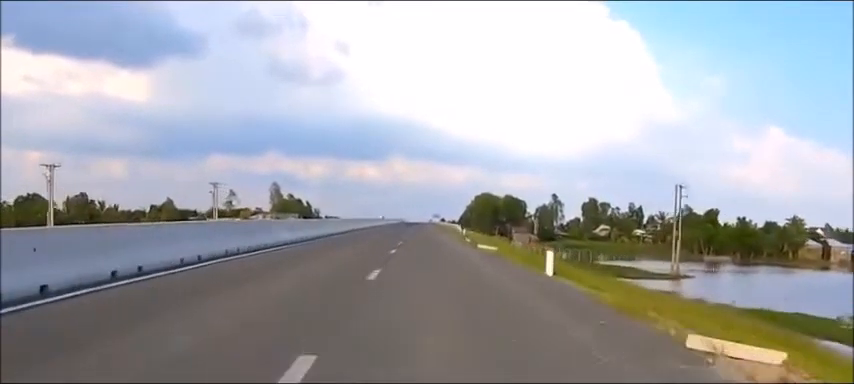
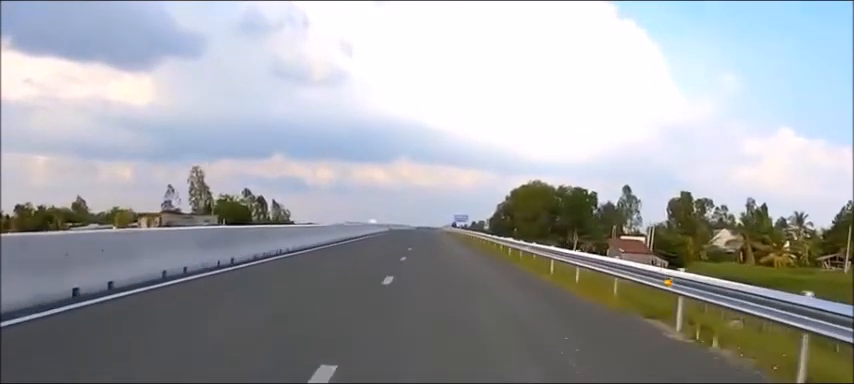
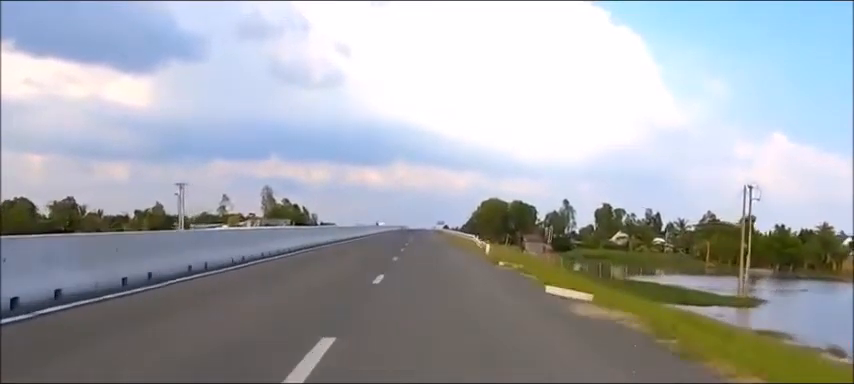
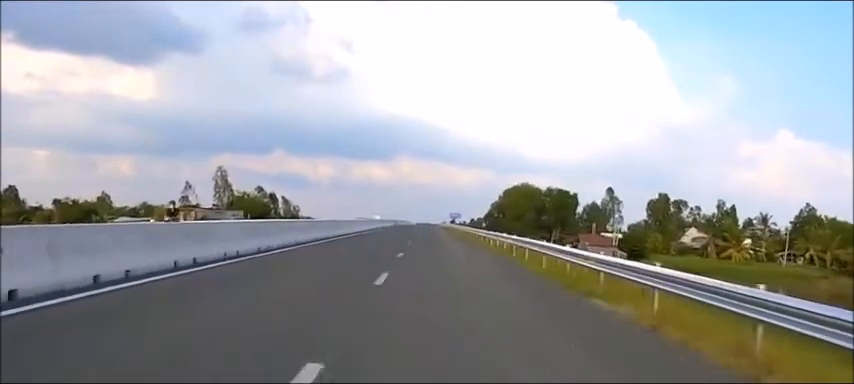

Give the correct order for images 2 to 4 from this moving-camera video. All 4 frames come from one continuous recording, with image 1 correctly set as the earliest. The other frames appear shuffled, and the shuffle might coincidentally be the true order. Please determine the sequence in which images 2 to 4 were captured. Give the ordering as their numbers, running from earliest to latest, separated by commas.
3, 4, 2
